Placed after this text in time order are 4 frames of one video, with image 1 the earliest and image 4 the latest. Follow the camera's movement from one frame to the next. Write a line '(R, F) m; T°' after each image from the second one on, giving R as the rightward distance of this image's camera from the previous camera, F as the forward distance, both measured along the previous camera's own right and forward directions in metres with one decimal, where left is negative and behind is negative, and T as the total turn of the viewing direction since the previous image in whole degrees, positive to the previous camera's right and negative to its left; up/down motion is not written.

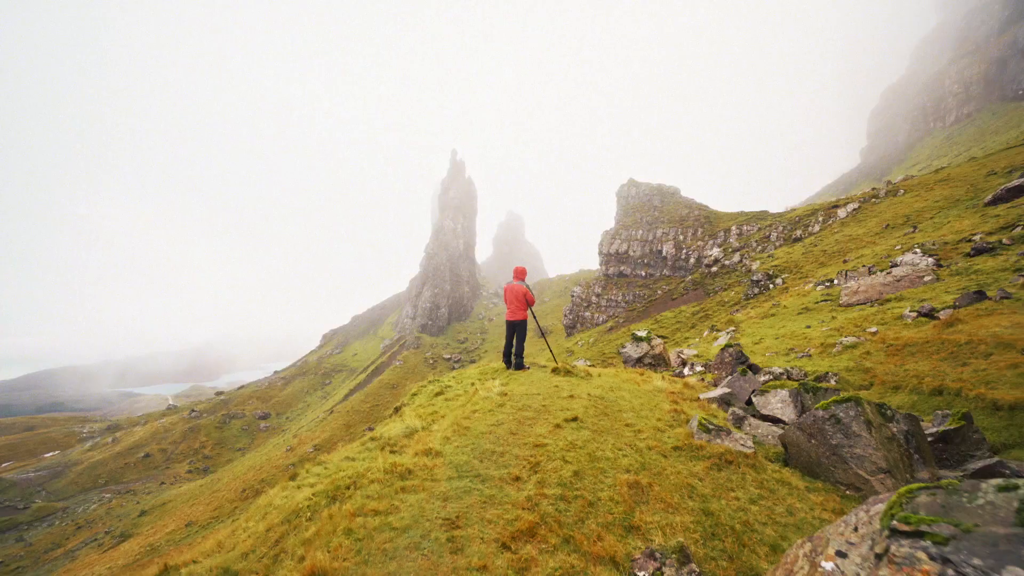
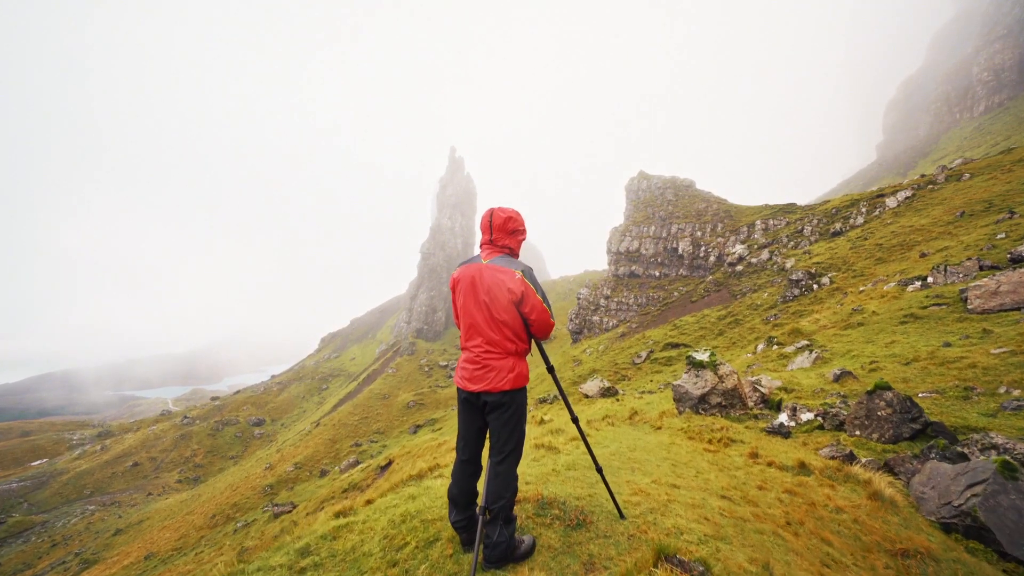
(+0.4, +8.9) m; 0°
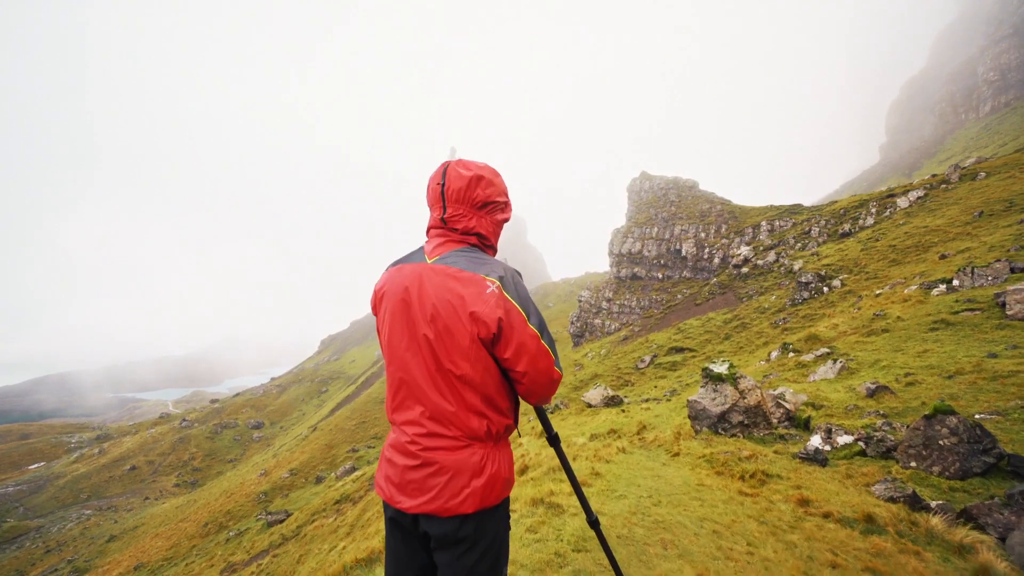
(+0.2, +1.8) m; 0°
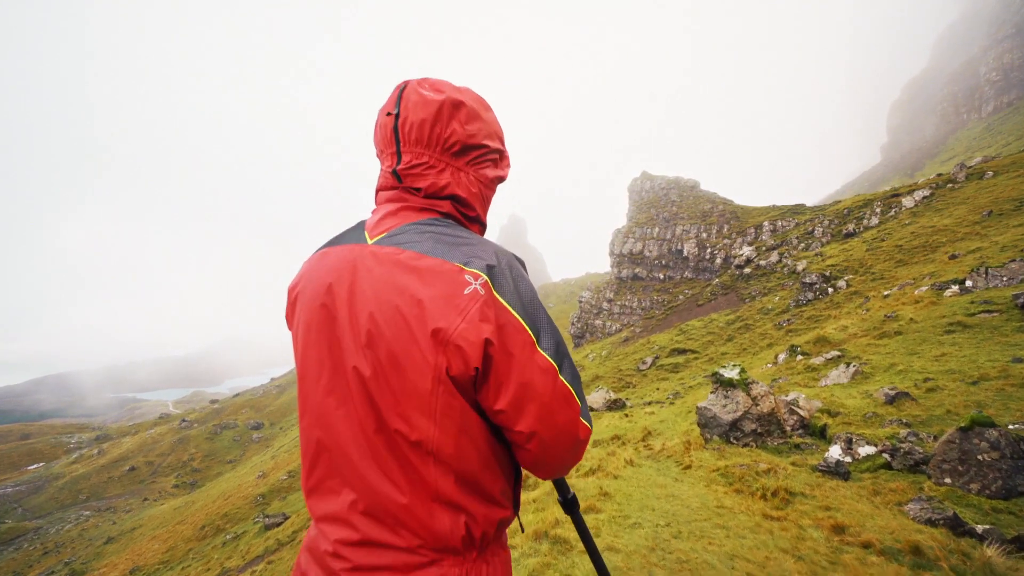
(0.0, +0.8) m; 0°
